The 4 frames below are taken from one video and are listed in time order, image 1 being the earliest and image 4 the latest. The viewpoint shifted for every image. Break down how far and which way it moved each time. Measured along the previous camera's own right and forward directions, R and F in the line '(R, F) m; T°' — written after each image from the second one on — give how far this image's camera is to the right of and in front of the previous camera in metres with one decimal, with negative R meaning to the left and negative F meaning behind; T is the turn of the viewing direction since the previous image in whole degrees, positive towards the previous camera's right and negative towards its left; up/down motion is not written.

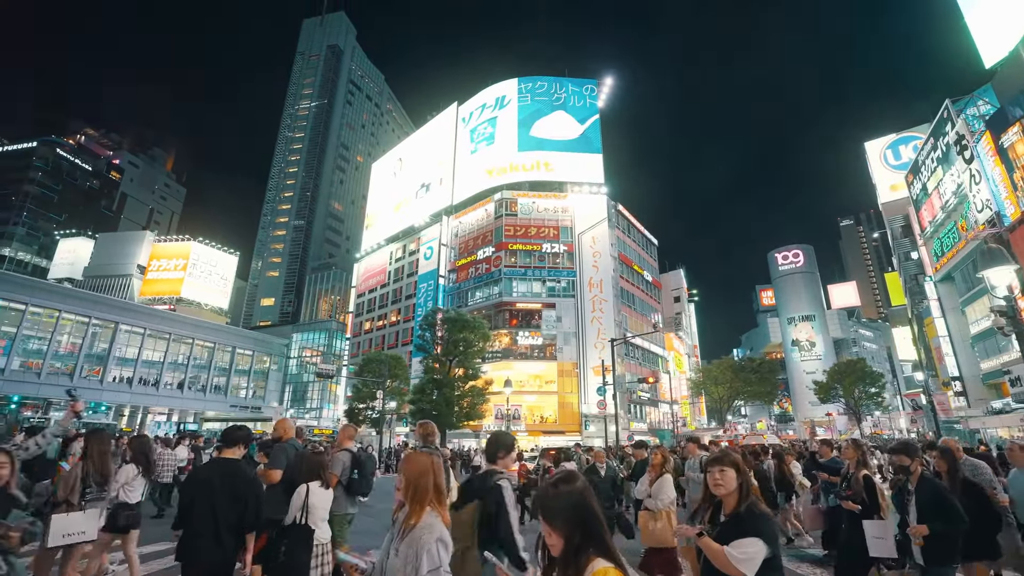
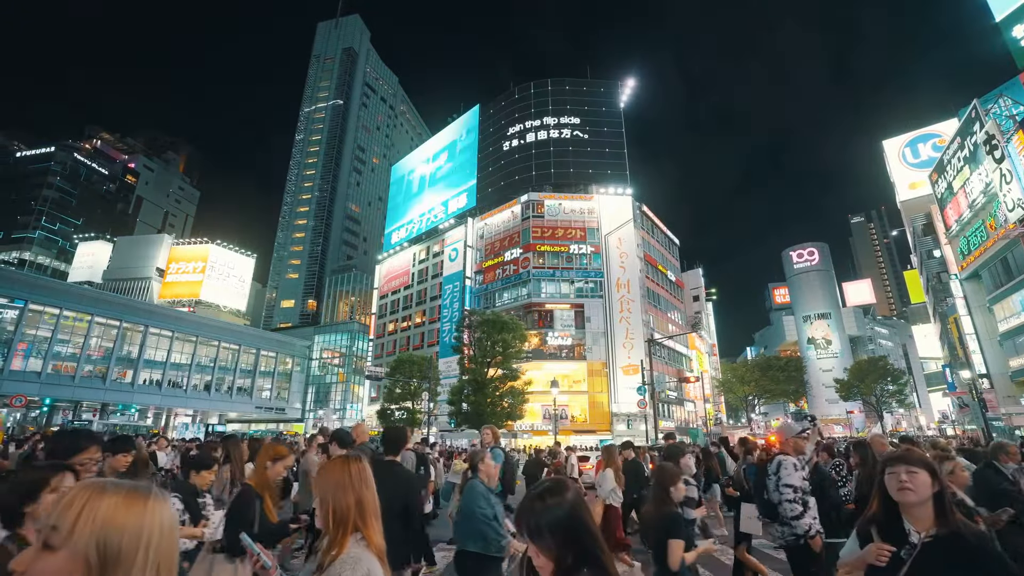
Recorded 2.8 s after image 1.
(-0.9, -0.3) m; 0°
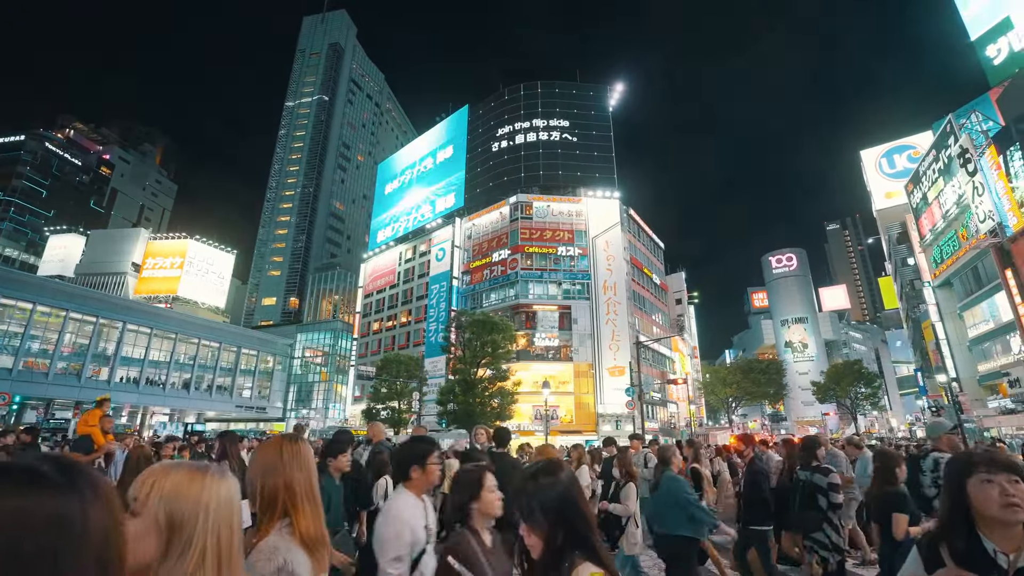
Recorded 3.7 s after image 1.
(-0.2, -0.1) m; +2°
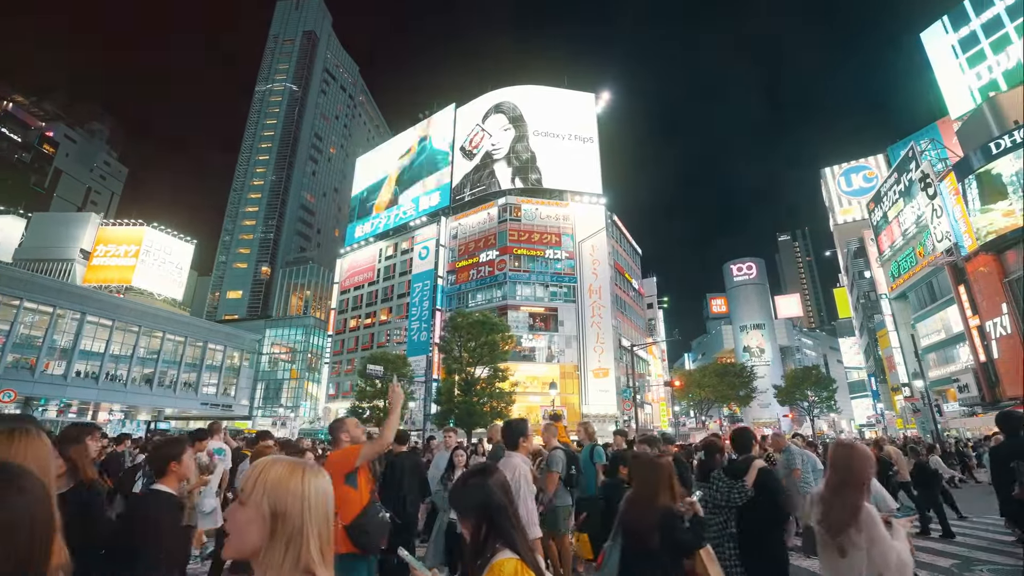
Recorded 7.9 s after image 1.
(-1.1, -0.1) m; +5°
